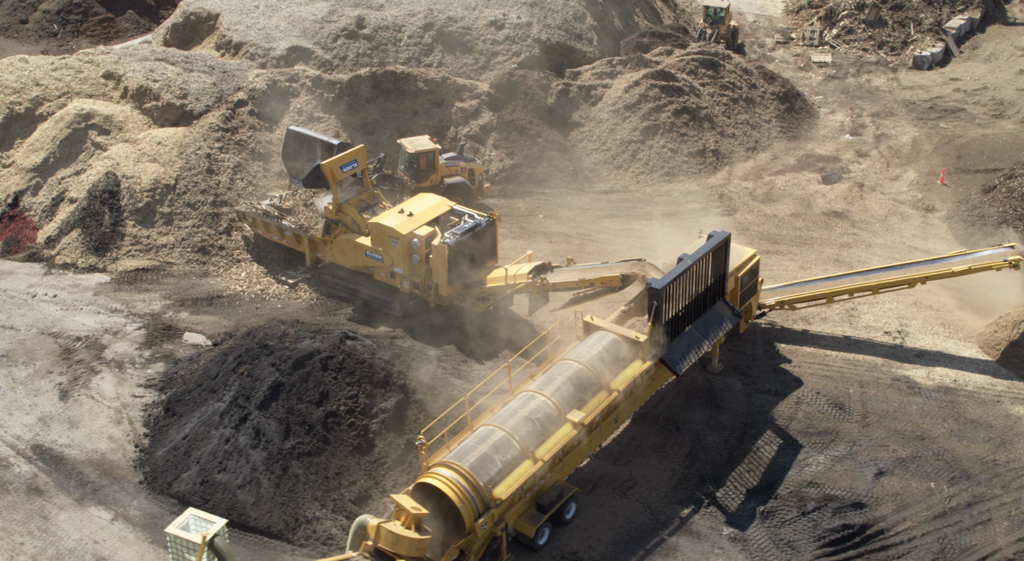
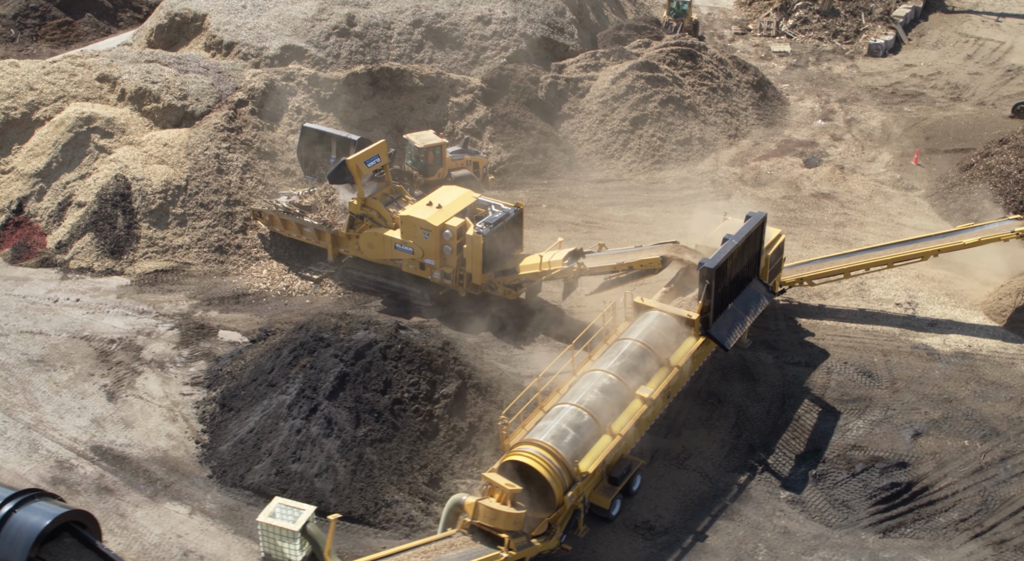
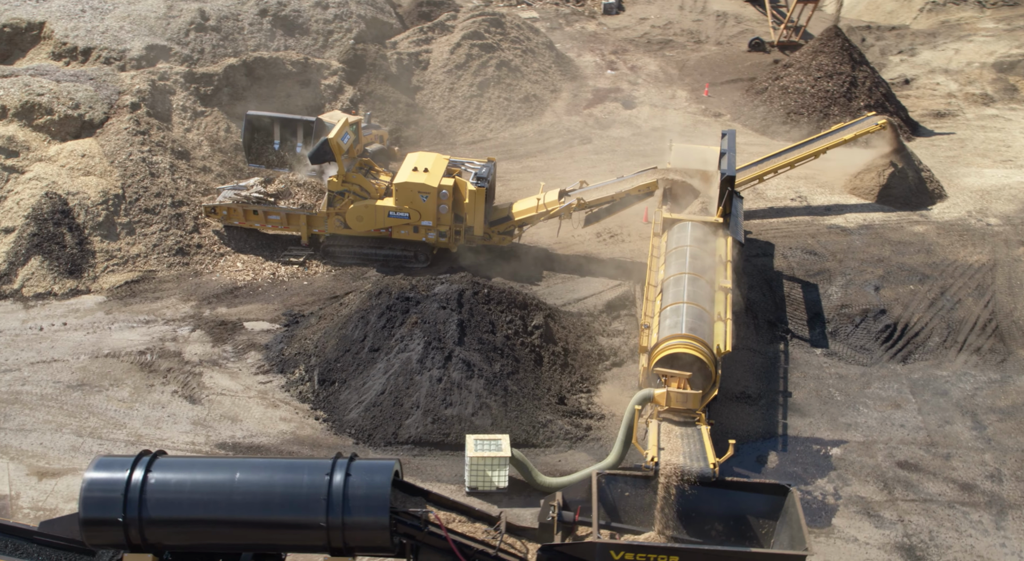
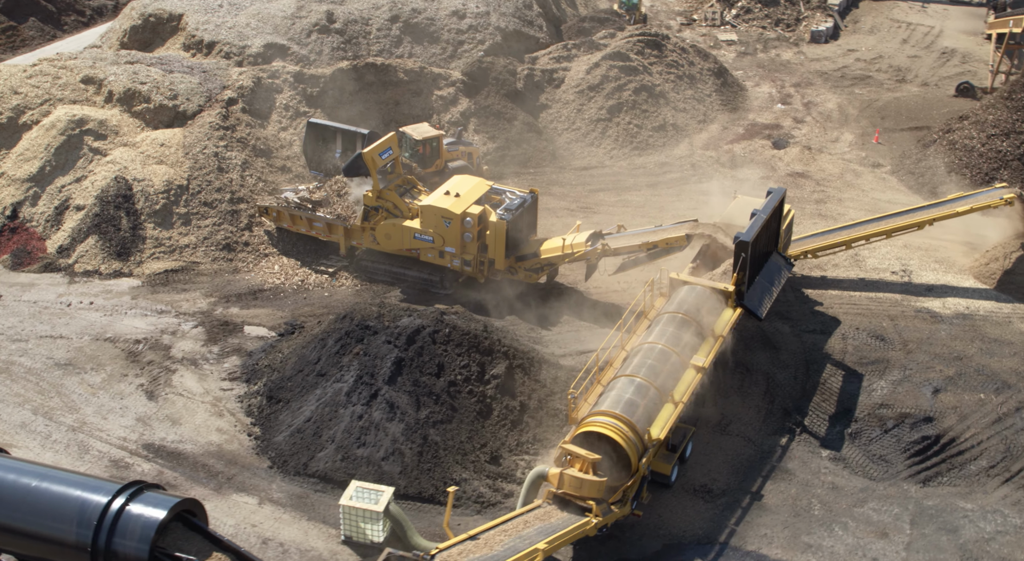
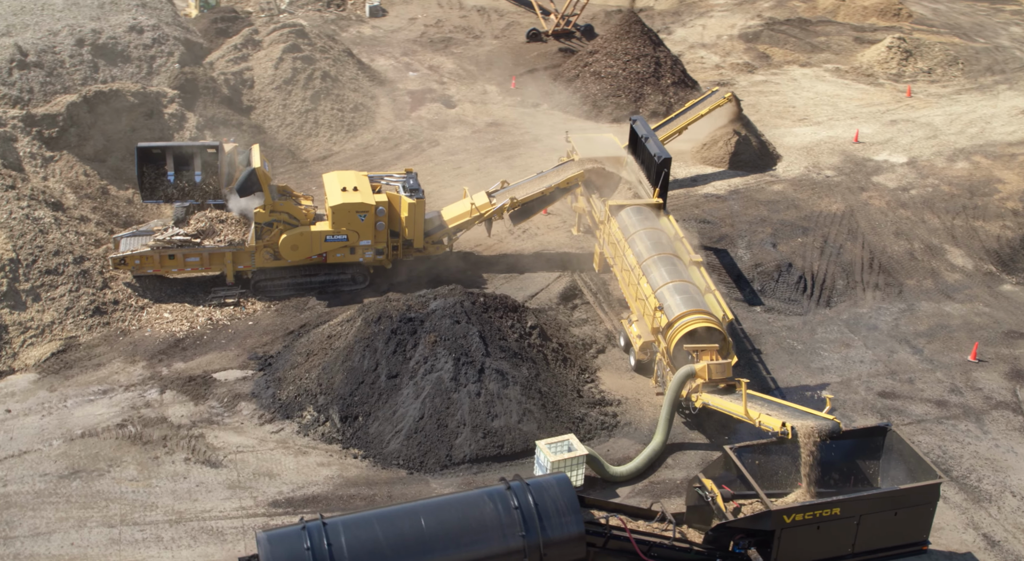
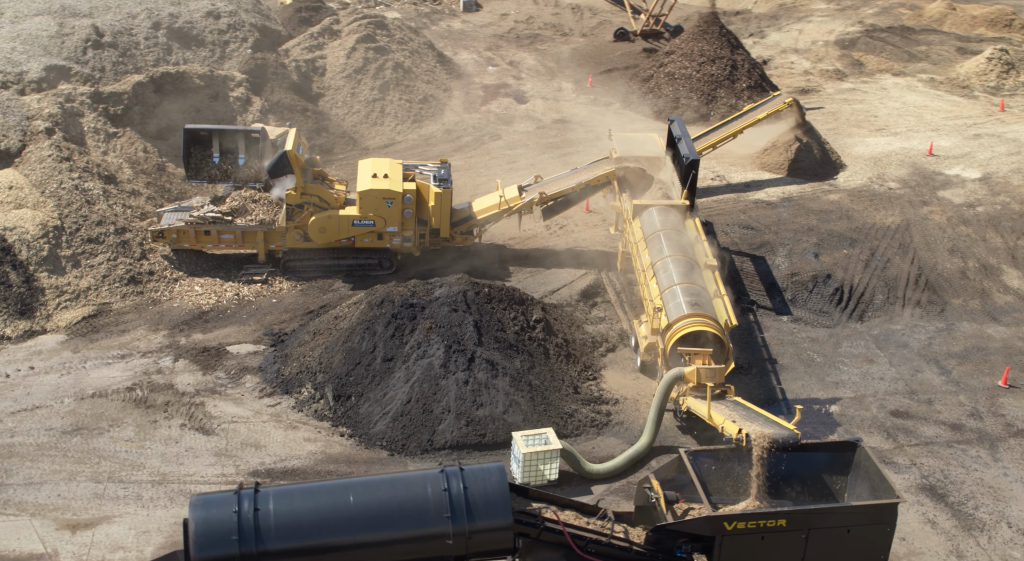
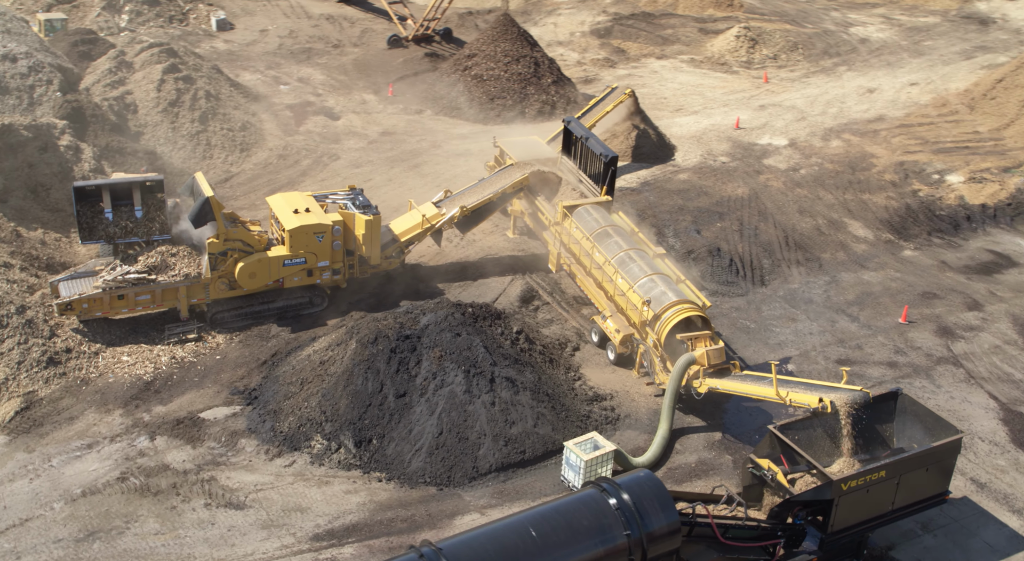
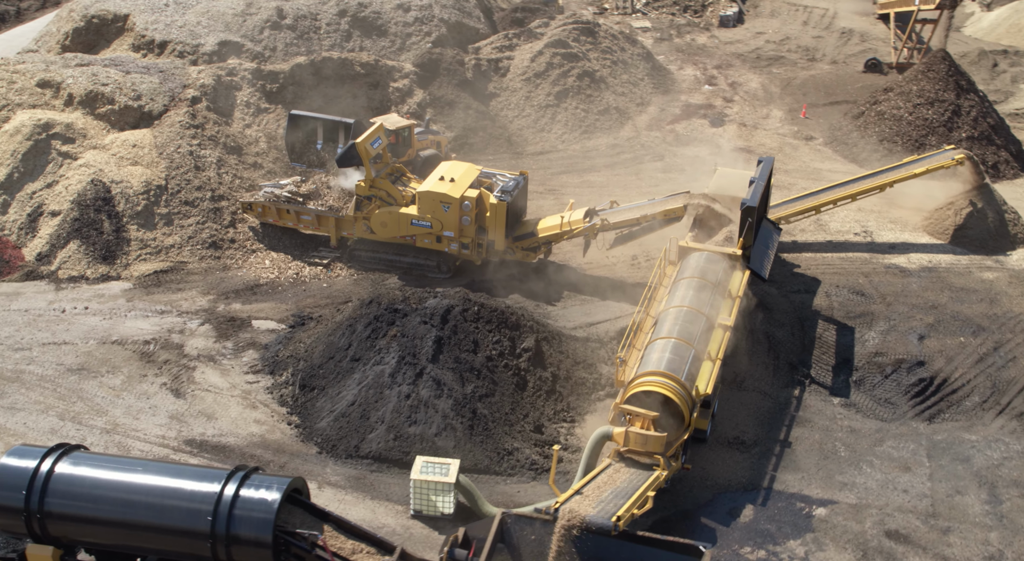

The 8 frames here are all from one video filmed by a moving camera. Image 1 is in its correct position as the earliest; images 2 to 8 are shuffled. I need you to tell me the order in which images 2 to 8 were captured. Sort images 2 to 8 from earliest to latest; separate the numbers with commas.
2, 4, 8, 3, 6, 5, 7
